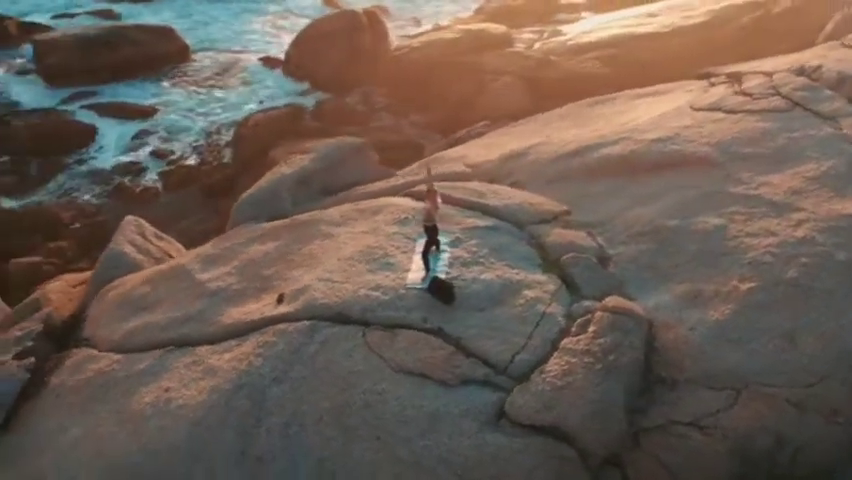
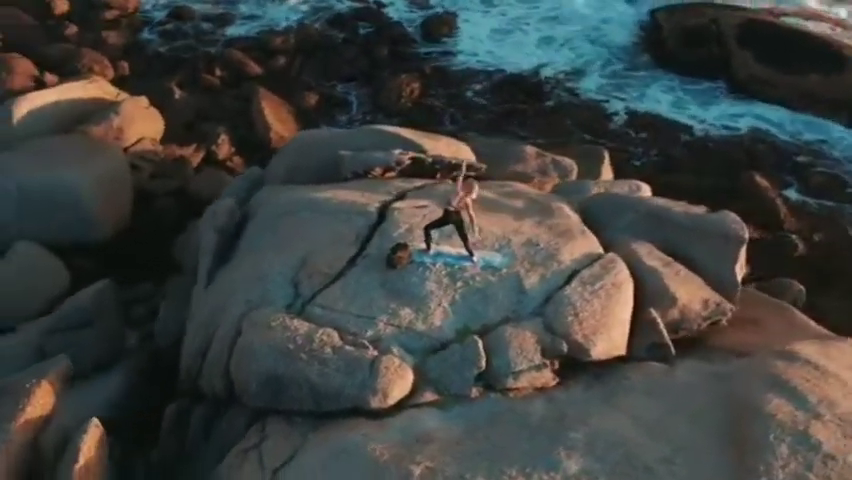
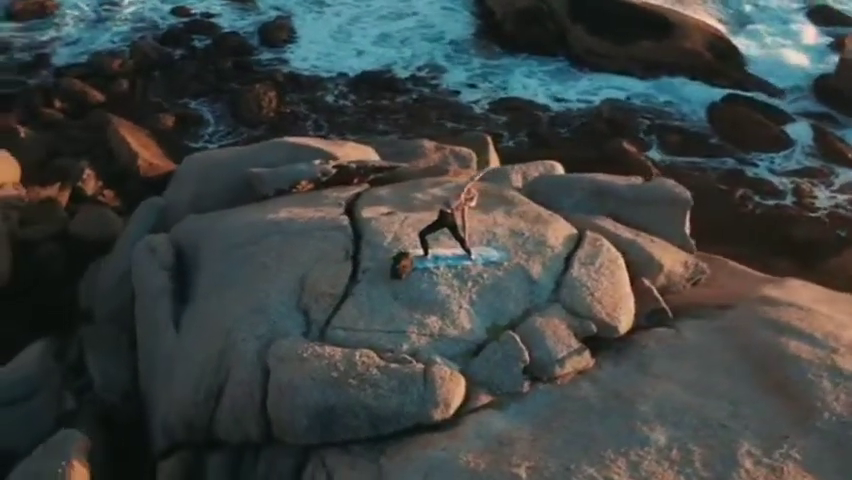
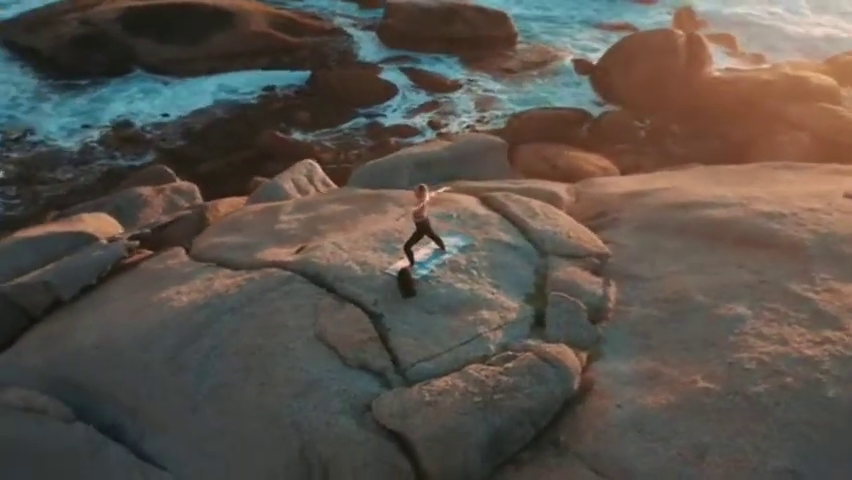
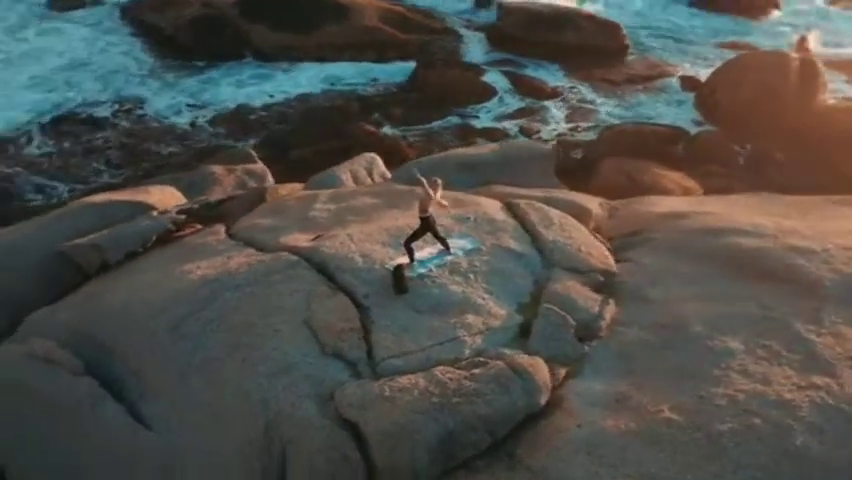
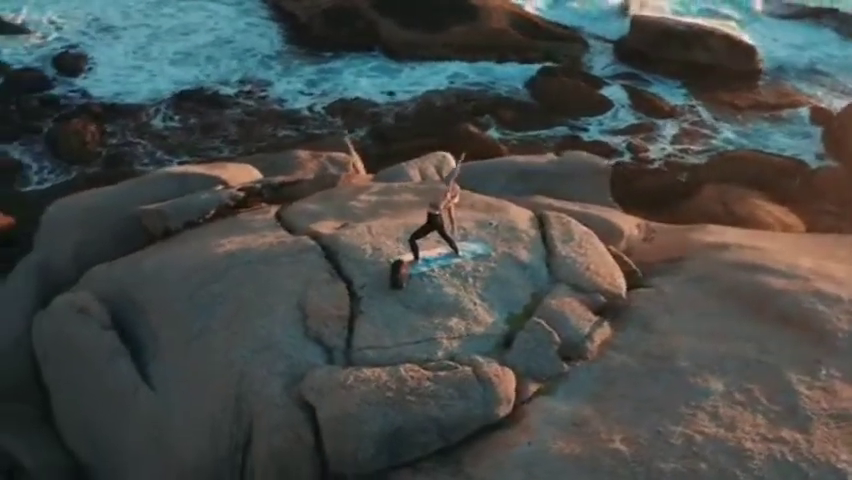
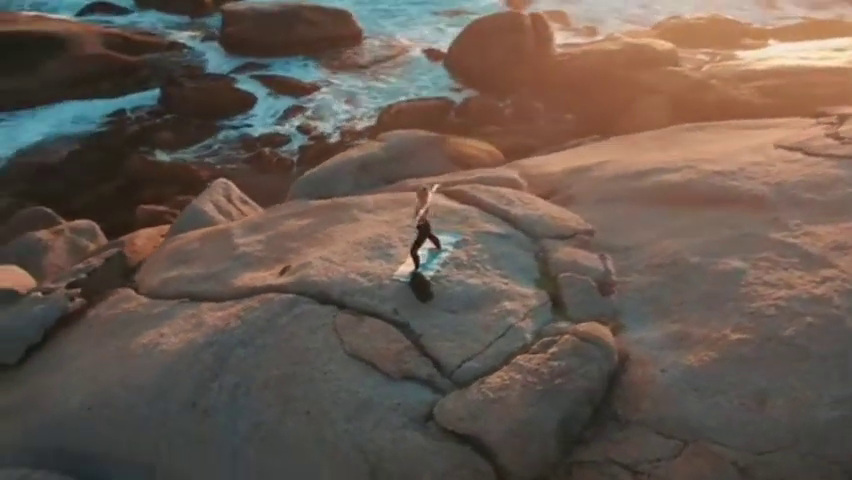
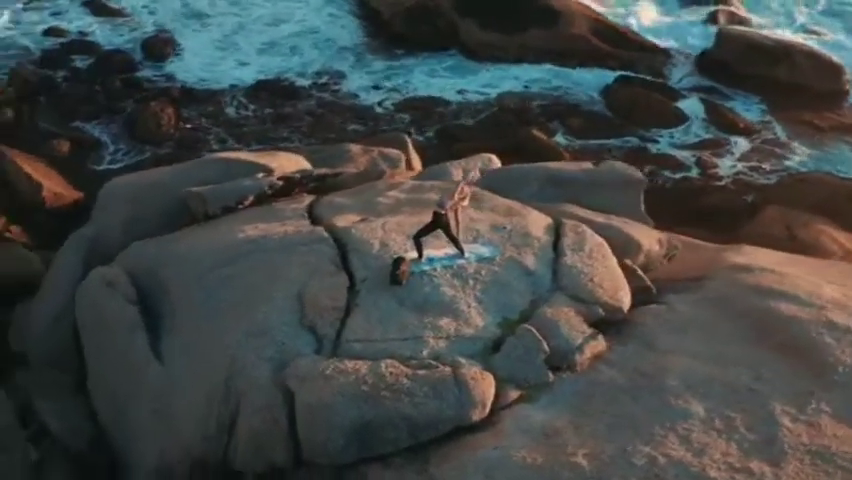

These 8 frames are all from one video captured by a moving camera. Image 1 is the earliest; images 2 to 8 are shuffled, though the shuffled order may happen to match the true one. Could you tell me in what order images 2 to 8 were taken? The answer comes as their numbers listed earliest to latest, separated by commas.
7, 4, 5, 6, 8, 3, 2
